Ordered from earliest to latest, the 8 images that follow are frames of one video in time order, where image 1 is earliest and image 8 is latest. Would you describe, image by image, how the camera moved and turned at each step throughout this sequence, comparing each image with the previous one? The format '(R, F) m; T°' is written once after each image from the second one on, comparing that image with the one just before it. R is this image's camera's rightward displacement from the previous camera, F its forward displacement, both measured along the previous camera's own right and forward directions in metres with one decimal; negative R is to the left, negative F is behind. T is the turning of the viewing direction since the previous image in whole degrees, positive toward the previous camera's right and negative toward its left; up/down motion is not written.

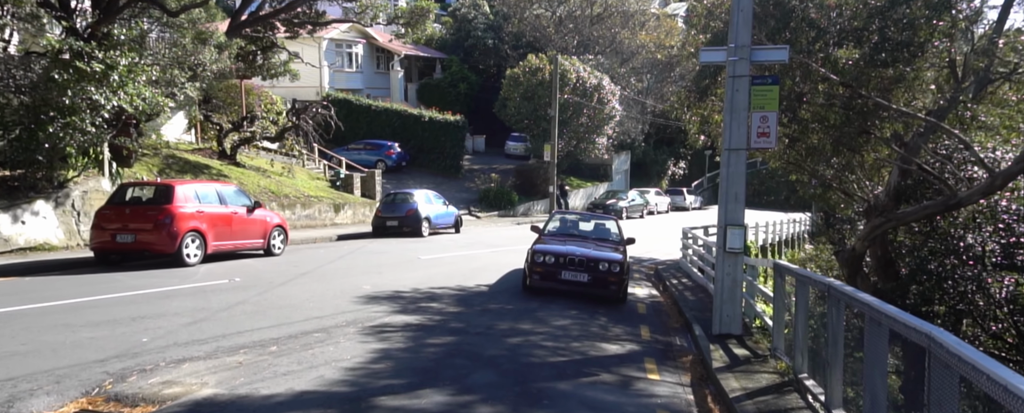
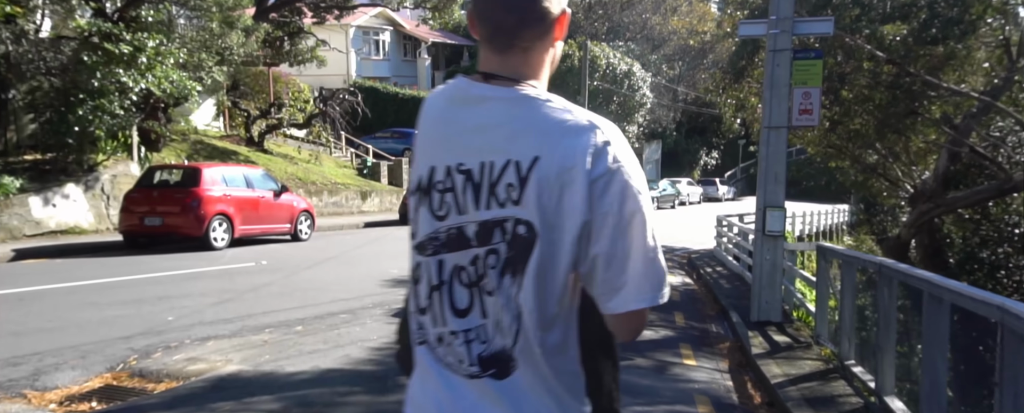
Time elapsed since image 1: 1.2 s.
(0.0, +0.3) m; -2°
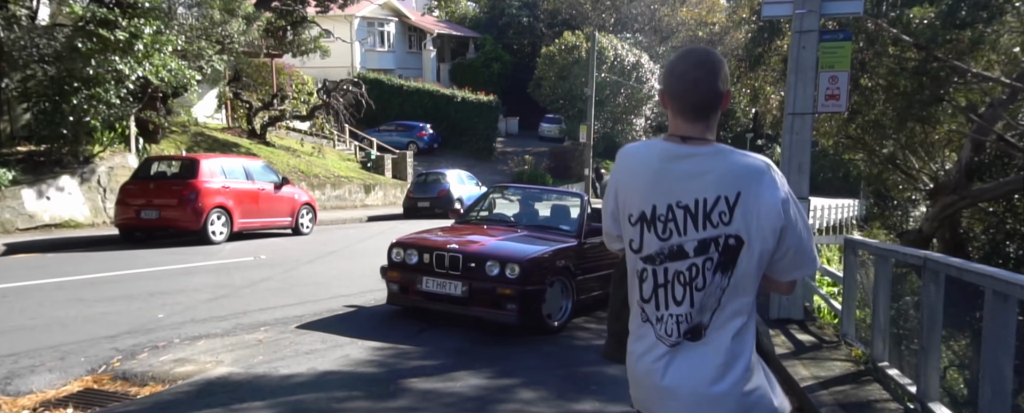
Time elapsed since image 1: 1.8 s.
(-0.1, +0.4) m; 0°
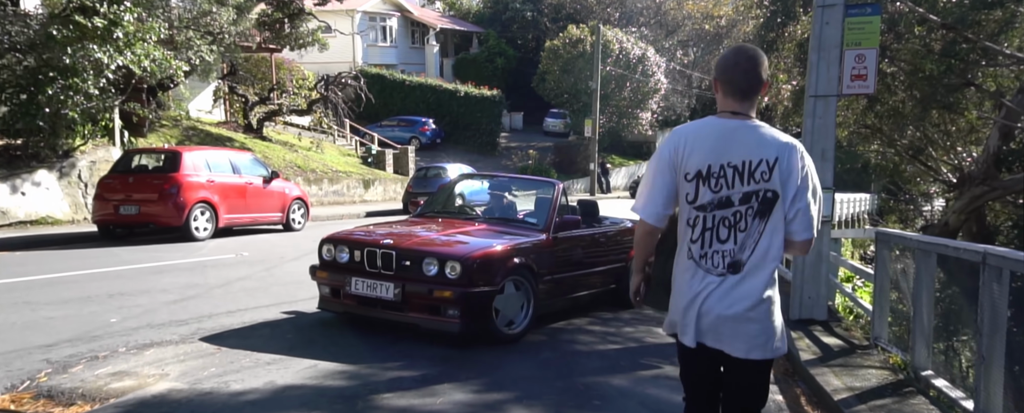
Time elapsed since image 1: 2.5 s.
(+0.1, +0.7) m; 0°
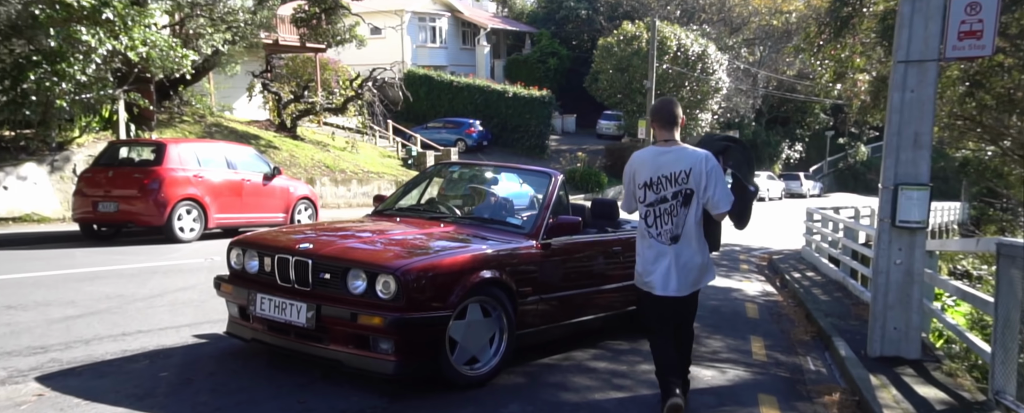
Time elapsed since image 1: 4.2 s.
(+0.6, +1.8) m; -5°
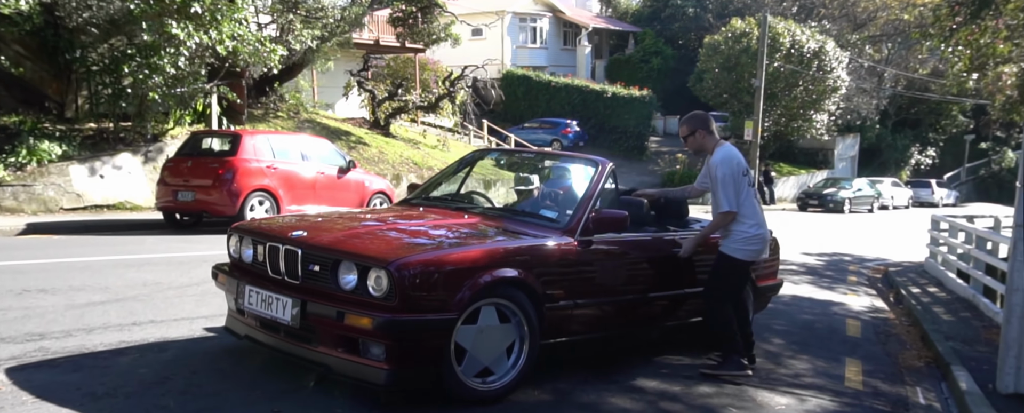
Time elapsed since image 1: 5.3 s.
(+0.4, +0.7) m; -8°
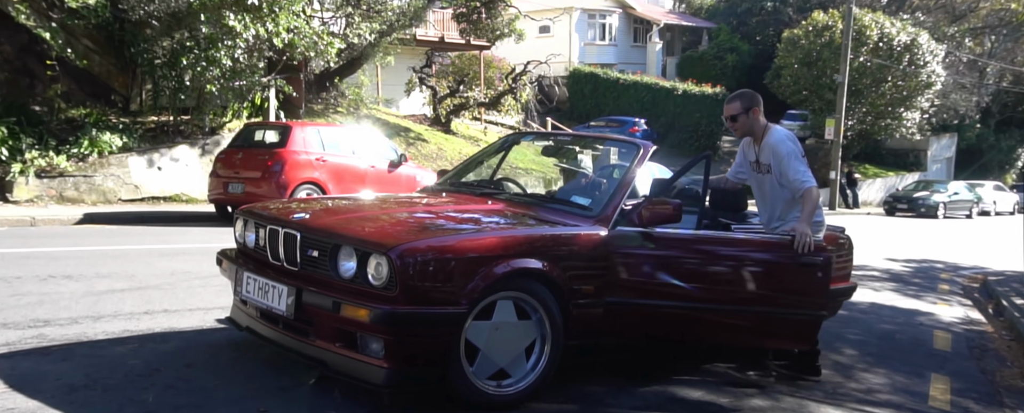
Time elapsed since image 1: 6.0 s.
(+0.2, +0.4) m; -5°
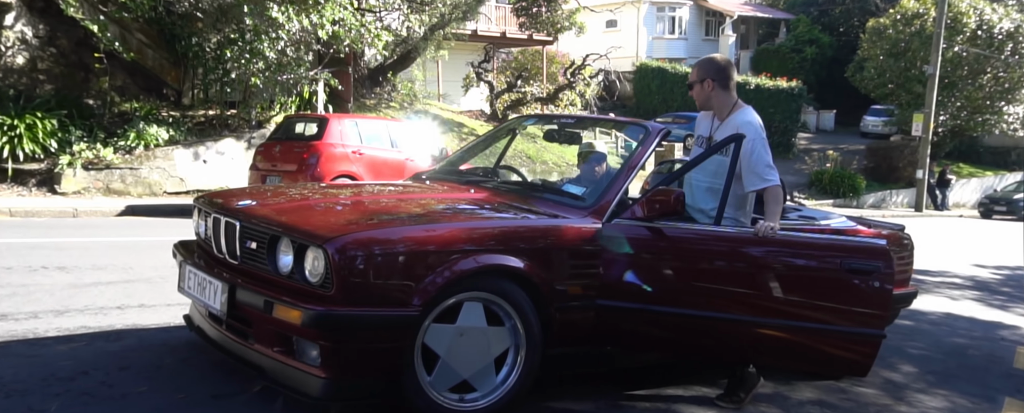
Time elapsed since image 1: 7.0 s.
(+0.4, +0.5) m; -5°
